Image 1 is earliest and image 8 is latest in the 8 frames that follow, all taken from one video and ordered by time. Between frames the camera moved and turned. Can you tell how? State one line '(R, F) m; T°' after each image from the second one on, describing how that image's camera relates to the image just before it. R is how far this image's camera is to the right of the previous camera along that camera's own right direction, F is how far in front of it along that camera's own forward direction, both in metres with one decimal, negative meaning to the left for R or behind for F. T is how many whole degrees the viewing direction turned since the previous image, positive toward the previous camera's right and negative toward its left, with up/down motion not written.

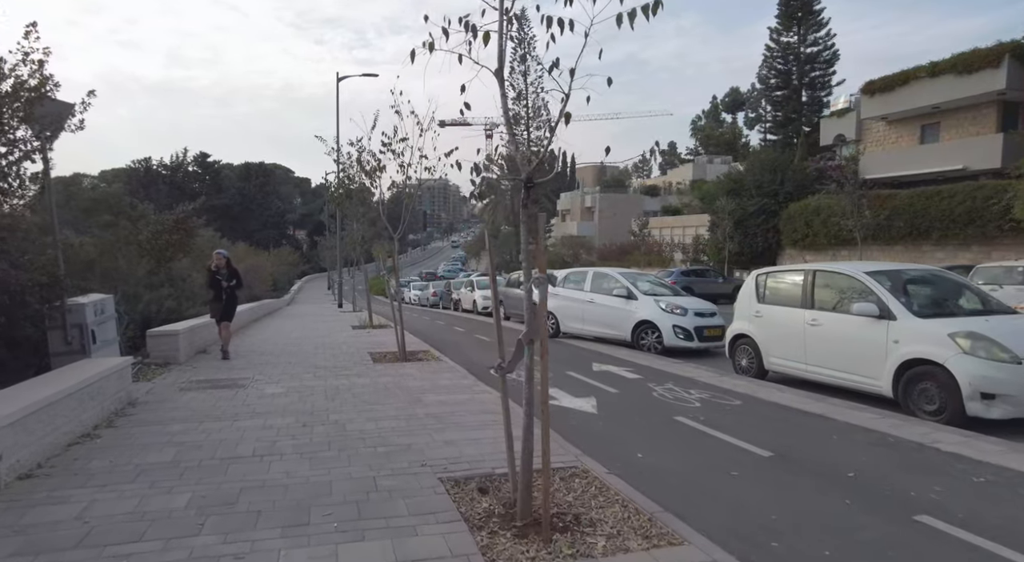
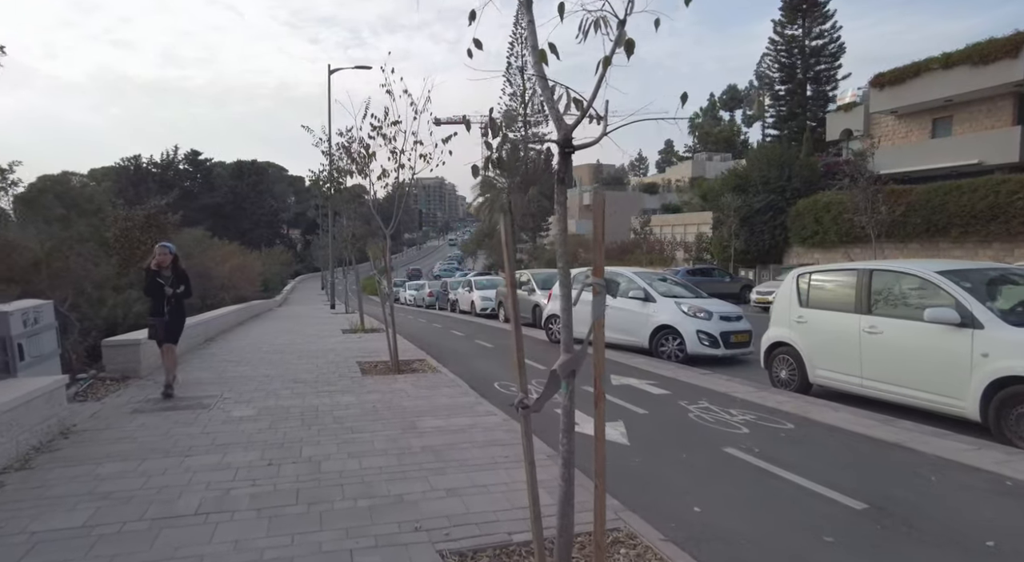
(-0.2, +1.2) m; 0°
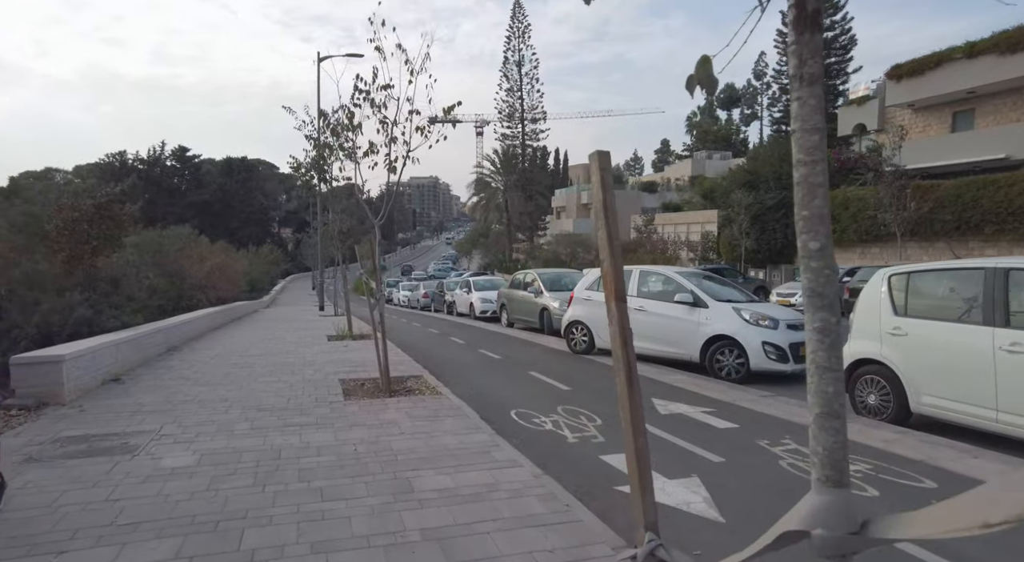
(-0.3, +1.9) m; +1°
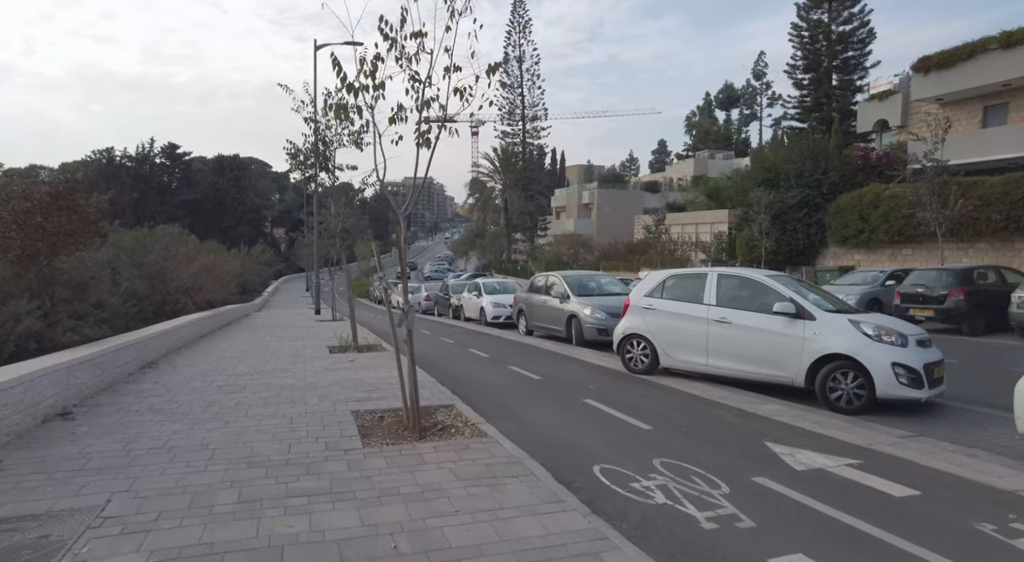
(-0.8, +1.9) m; +1°
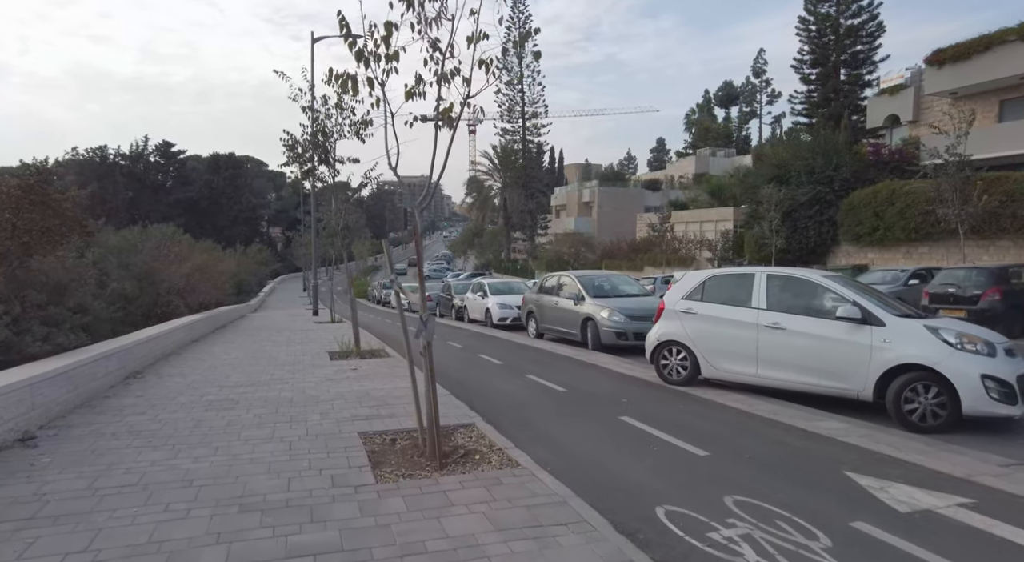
(-0.4, +0.9) m; 0°
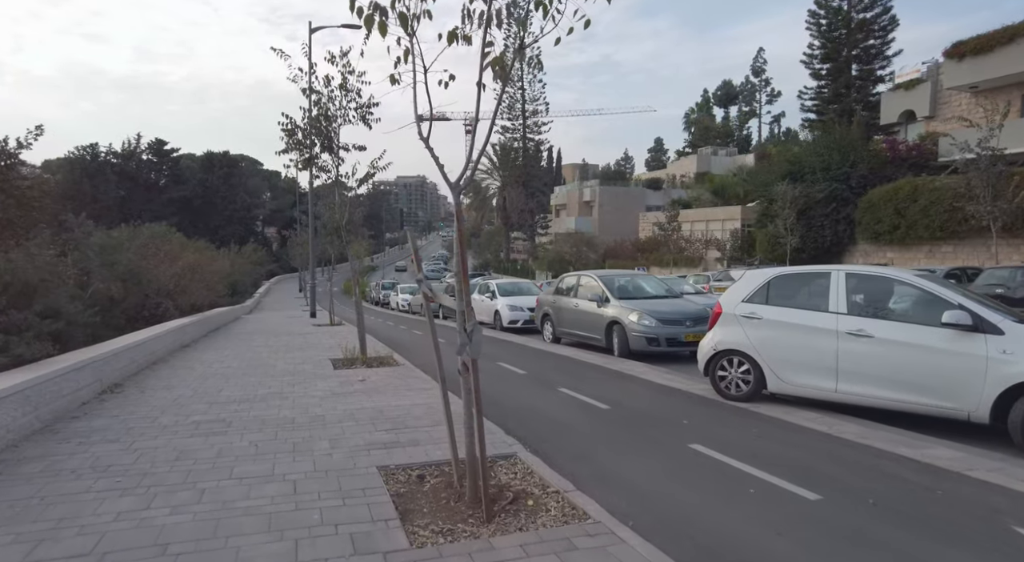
(-0.5, +1.2) m; 0°
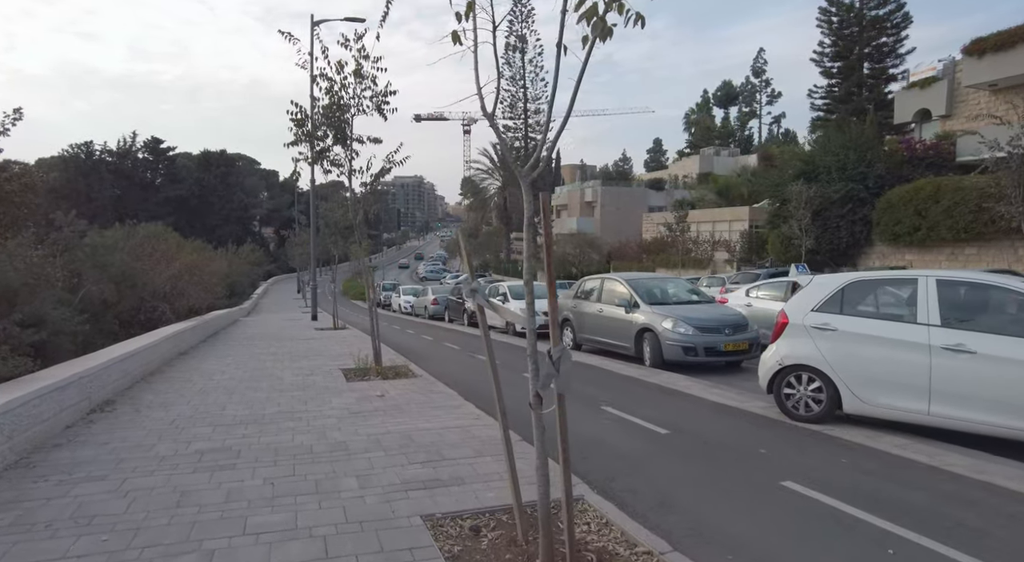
(-0.6, +0.9) m; 0°
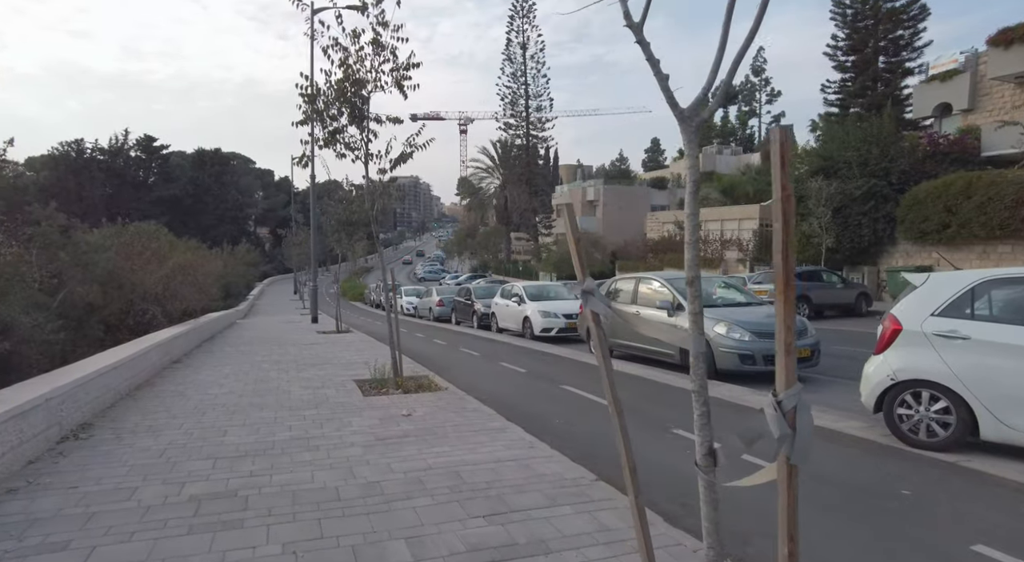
(-0.7, +1.3) m; 0°
